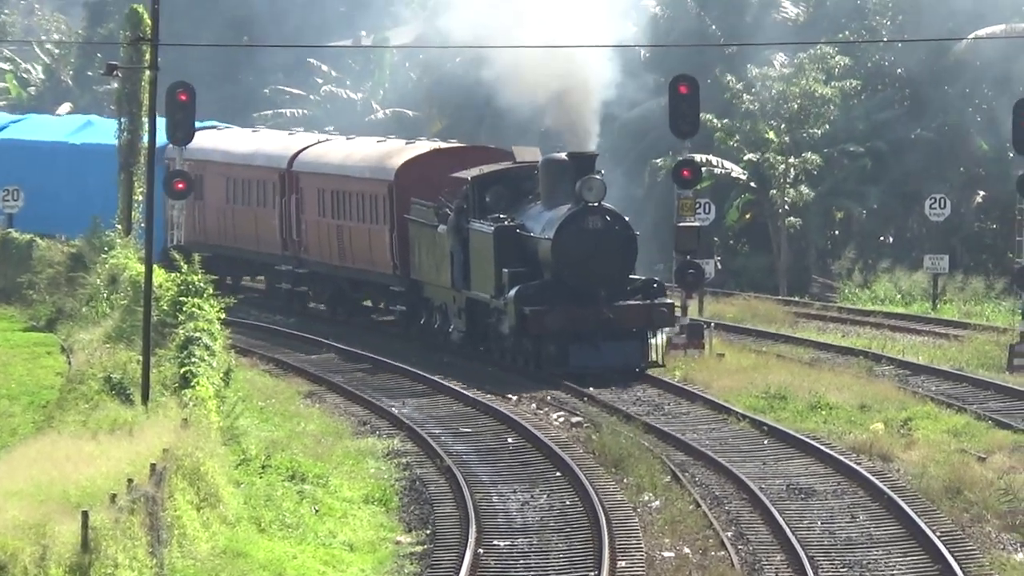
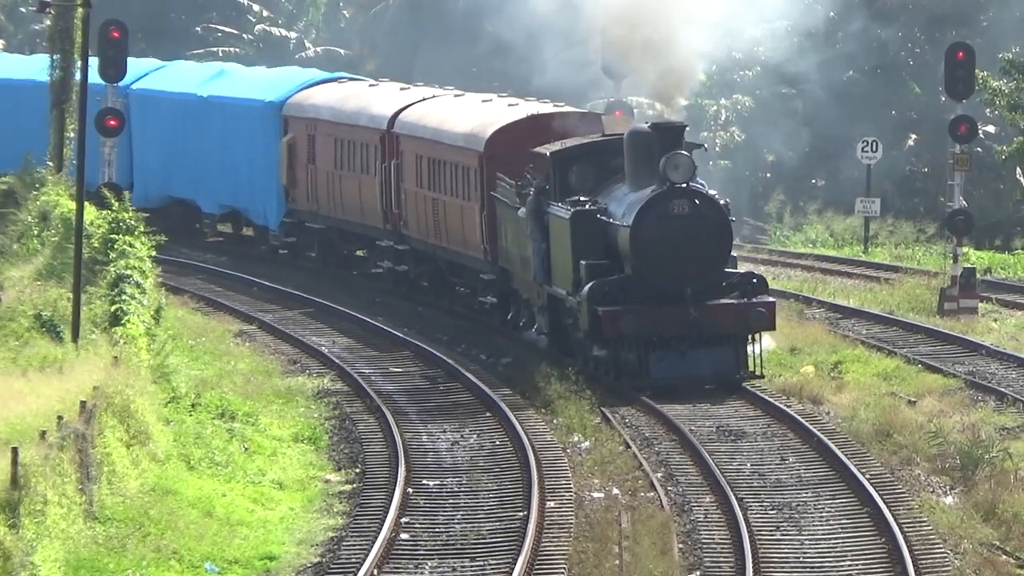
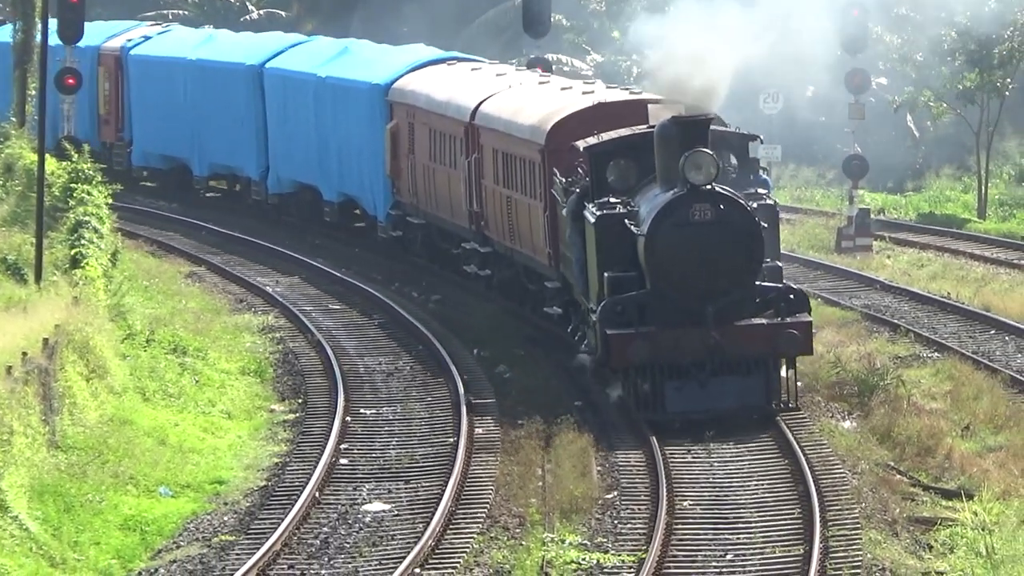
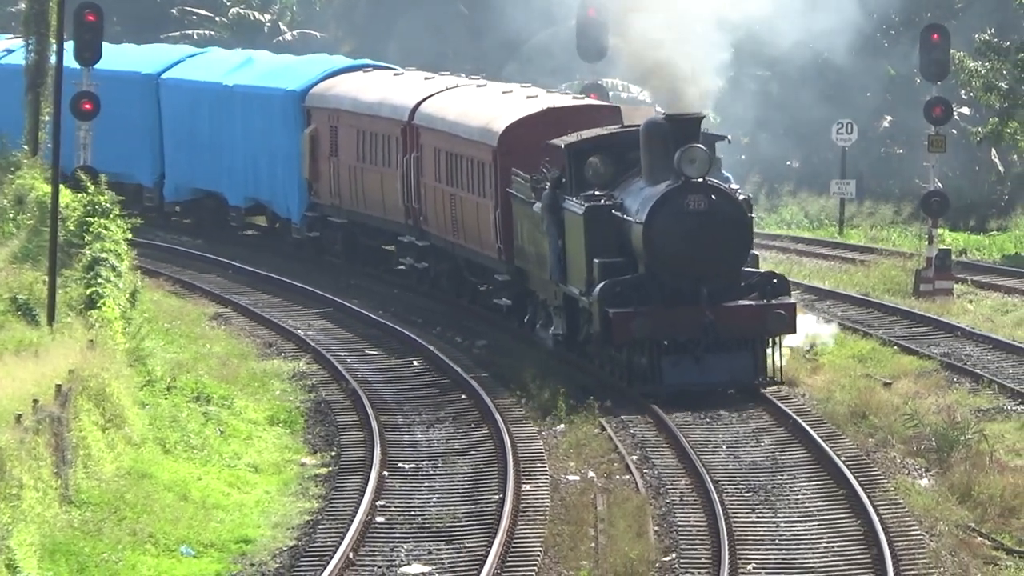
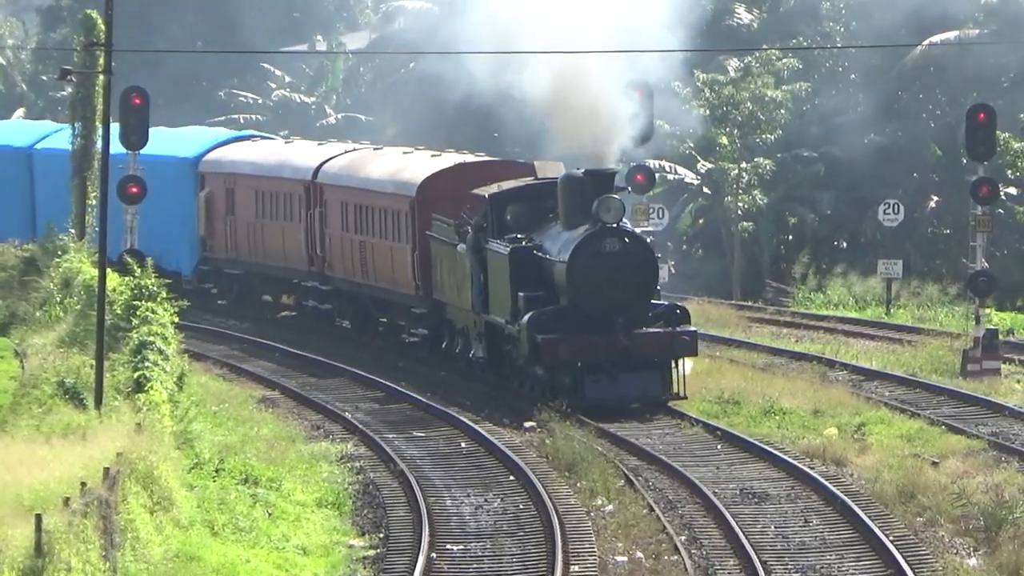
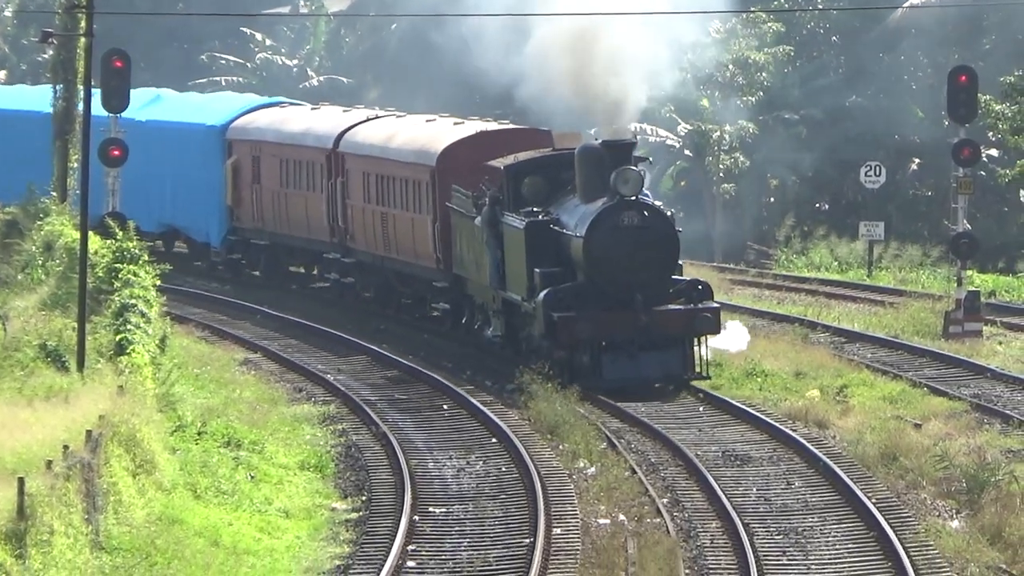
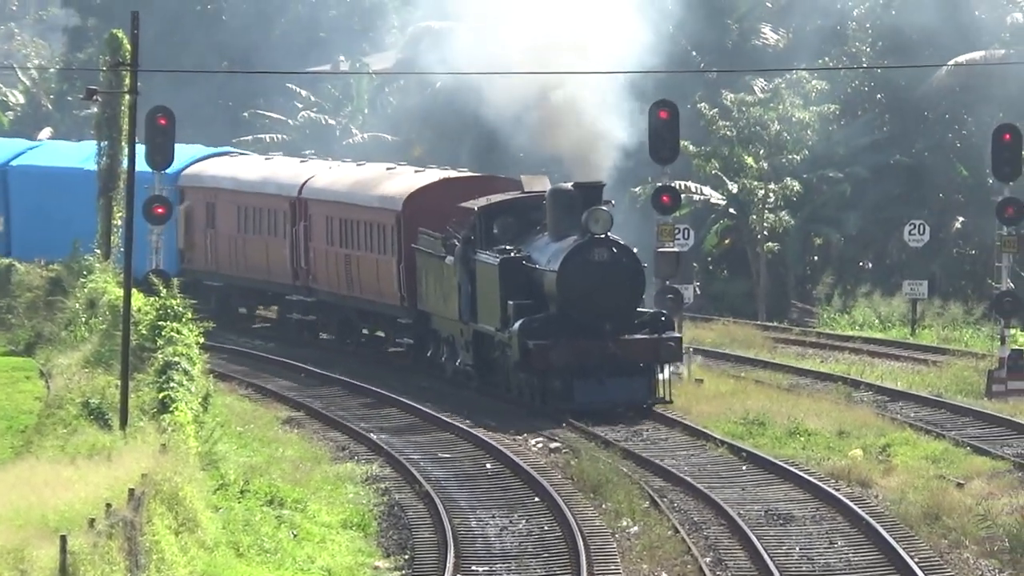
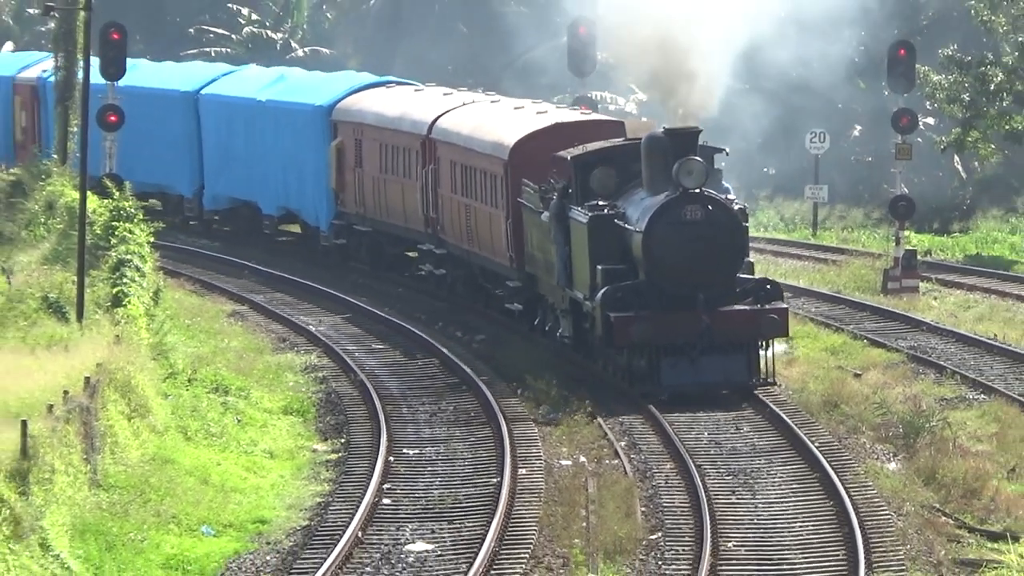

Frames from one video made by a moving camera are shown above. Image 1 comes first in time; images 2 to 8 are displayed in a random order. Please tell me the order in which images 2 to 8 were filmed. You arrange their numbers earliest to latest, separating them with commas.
7, 5, 6, 2, 4, 8, 3
